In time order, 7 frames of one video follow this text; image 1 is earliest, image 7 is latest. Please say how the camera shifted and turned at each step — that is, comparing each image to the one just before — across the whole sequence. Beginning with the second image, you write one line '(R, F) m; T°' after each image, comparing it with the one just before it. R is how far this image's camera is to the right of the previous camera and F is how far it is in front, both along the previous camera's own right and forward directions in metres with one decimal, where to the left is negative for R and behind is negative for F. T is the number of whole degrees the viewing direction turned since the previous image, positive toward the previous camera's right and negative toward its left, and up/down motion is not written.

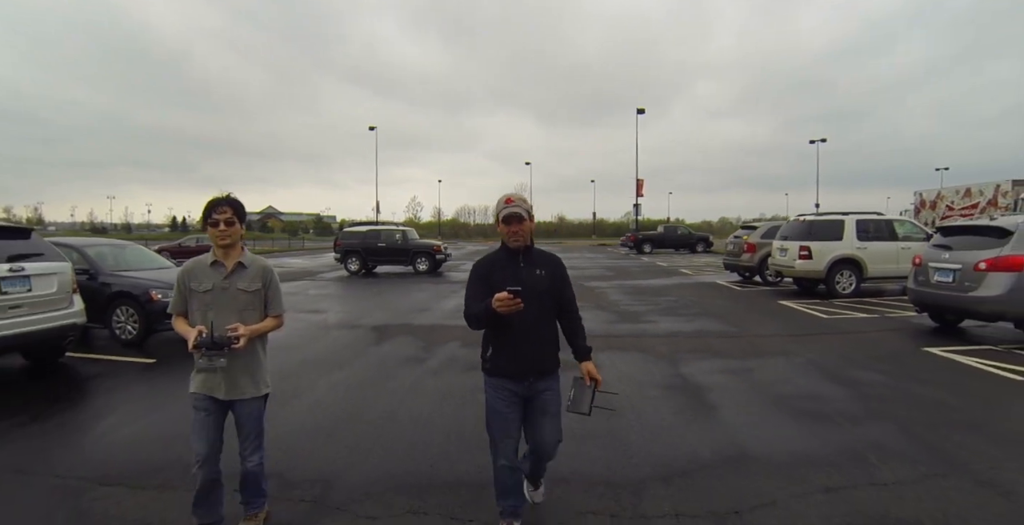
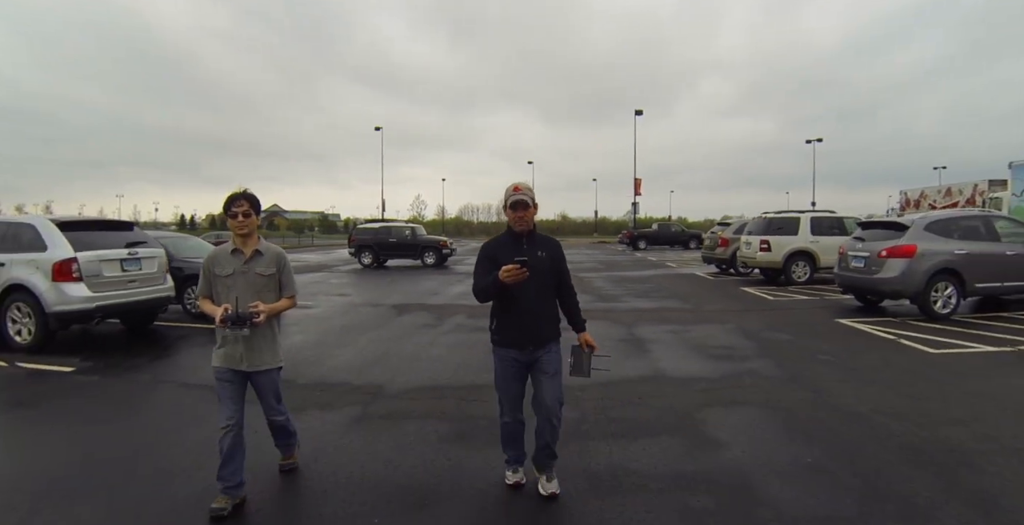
(+0.1, -1.6) m; 0°
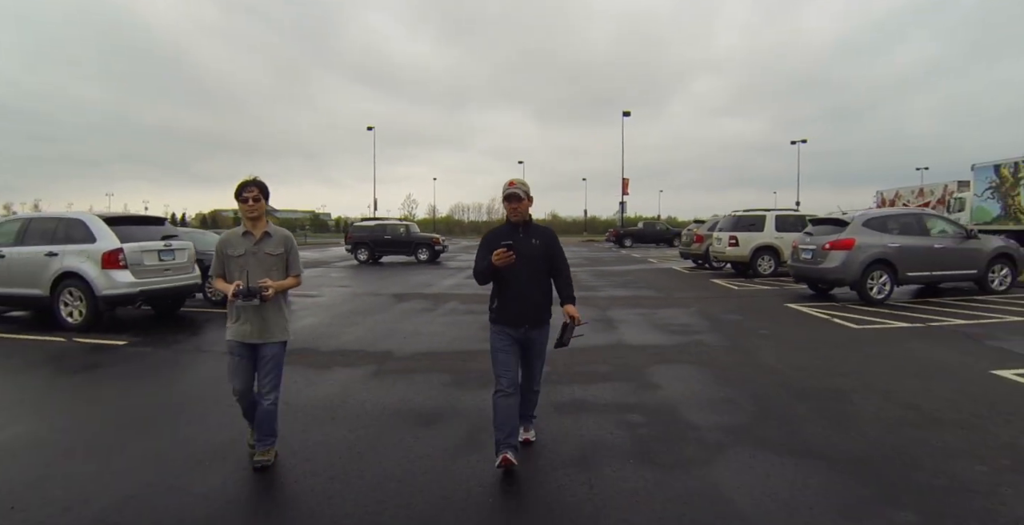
(0.0, -1.0) m; +1°
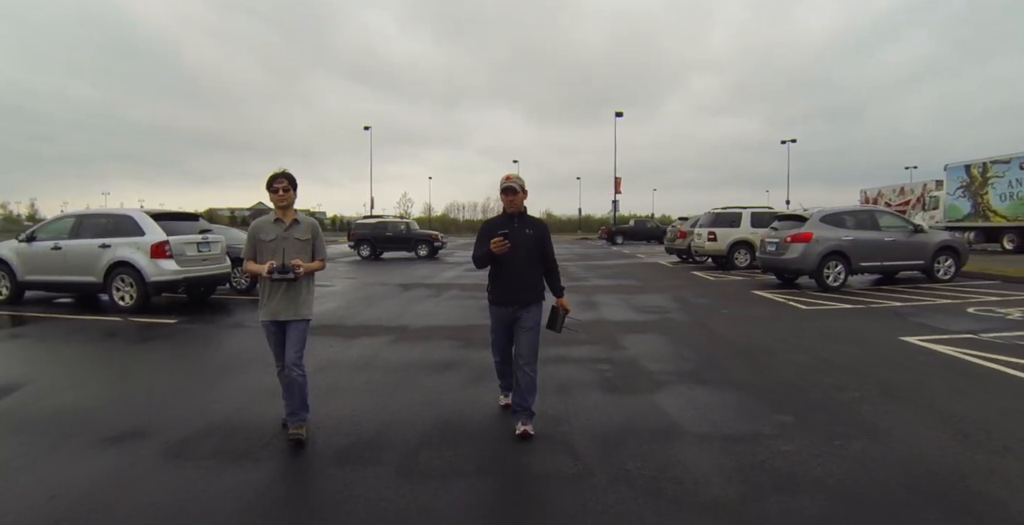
(0.0, -1.1) m; +1°
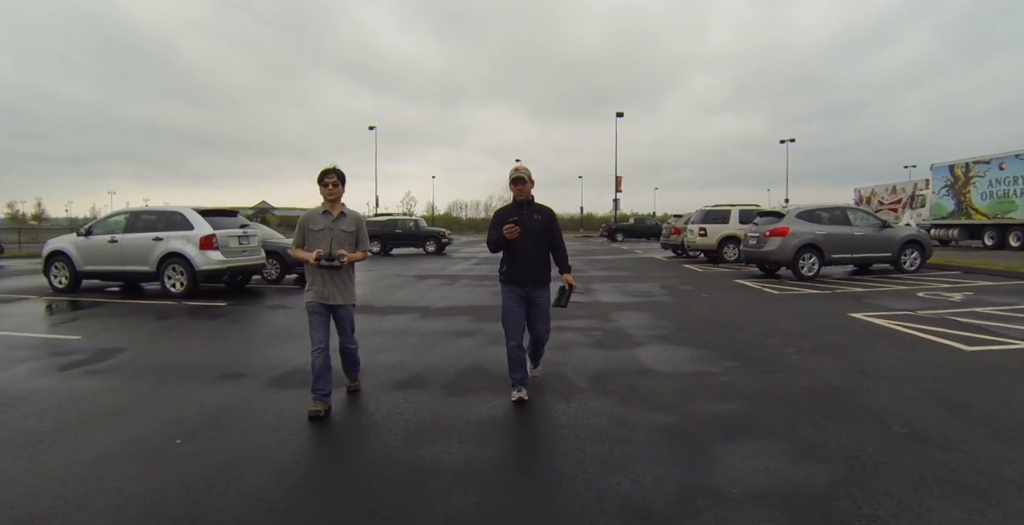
(-0.1, -1.1) m; 0°
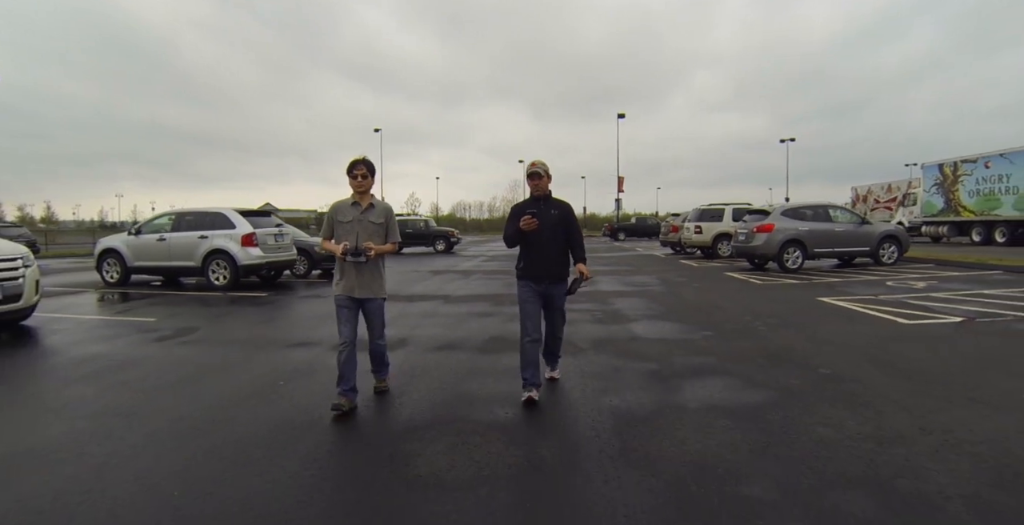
(-0.1, -1.0) m; 0°
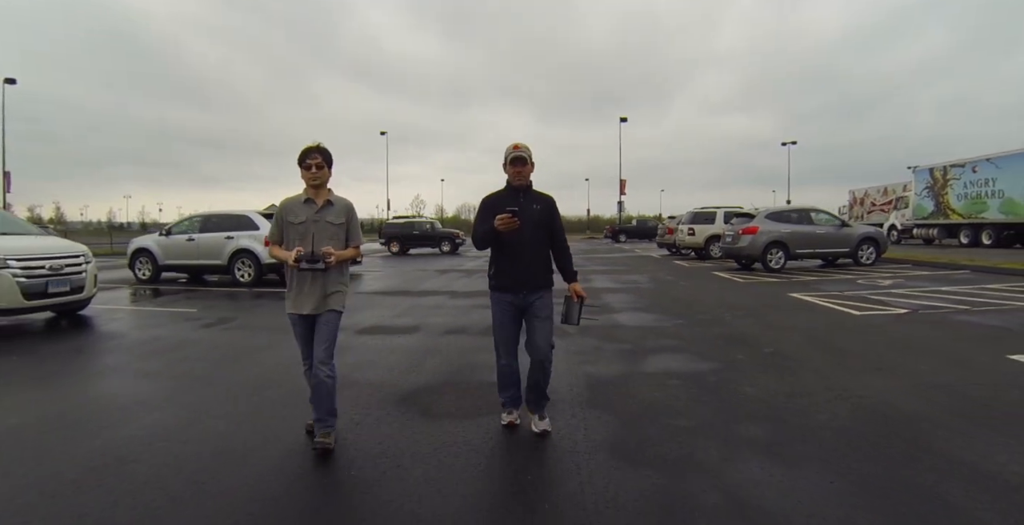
(+0.1, -0.9) m; 0°
